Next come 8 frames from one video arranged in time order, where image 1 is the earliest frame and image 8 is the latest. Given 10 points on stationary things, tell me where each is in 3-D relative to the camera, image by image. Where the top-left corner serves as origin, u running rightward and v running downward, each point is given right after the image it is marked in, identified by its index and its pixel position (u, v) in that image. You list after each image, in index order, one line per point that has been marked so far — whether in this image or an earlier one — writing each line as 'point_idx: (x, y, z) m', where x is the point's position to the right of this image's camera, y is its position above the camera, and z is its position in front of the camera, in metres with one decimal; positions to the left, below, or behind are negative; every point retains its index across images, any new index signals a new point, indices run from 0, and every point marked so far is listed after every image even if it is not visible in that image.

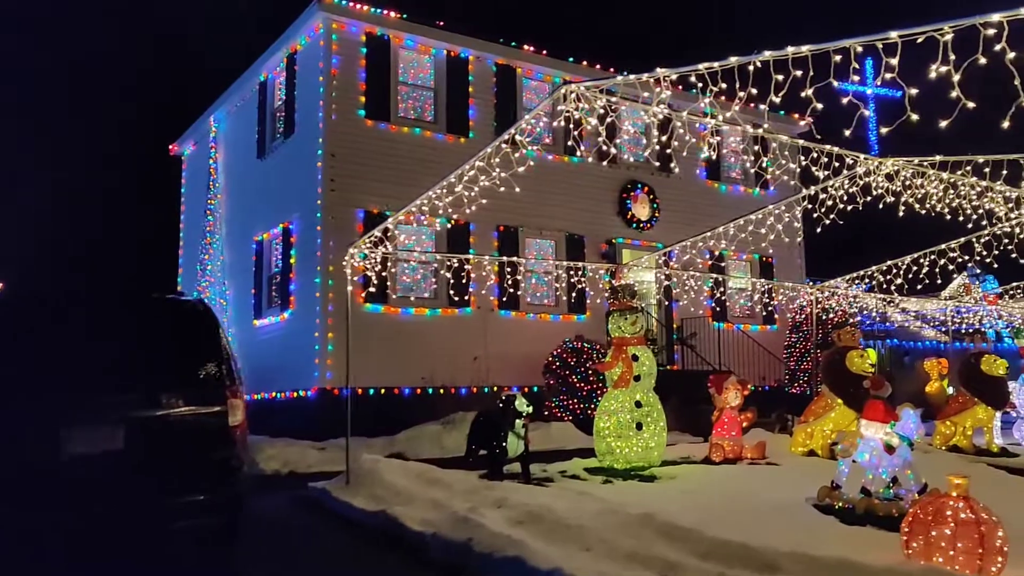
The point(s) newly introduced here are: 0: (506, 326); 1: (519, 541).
0: (-0.1, -0.6, +14.4) m
1: (0.0, -1.5, +5.9) m
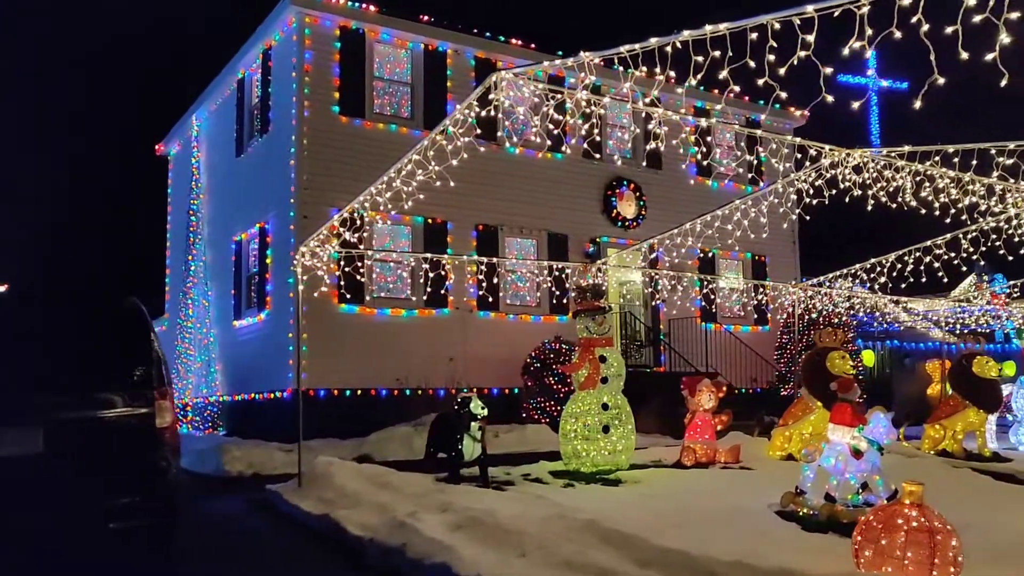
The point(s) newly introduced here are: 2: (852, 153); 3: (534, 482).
0: (-0.4, -0.6, +14.2) m
1: (-0.4, -1.5, +5.7) m
2: (+2.5, +1.0, +7.2) m
3: (+0.2, -1.8, +8.7) m
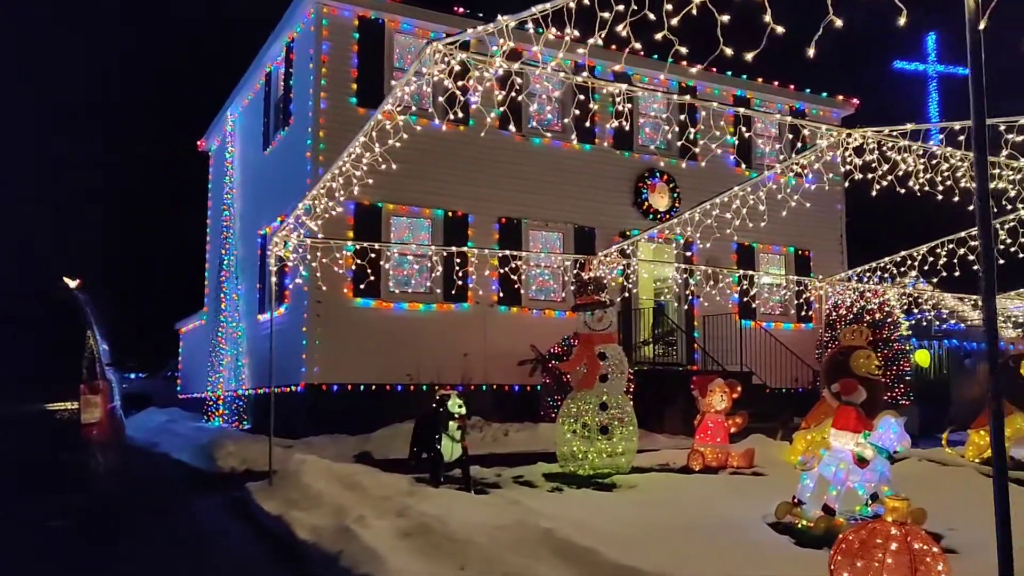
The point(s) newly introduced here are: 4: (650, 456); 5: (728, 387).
0: (-0.1, -0.5, +13.7) m
1: (-0.7, -1.5, +5.3) m
2: (+2.3, +1.1, +6.6) m
3: (+0.1, -1.7, +8.3) m
4: (+1.4, -1.8, +10.0) m
5: (+2.1, -1.0, +9.4) m
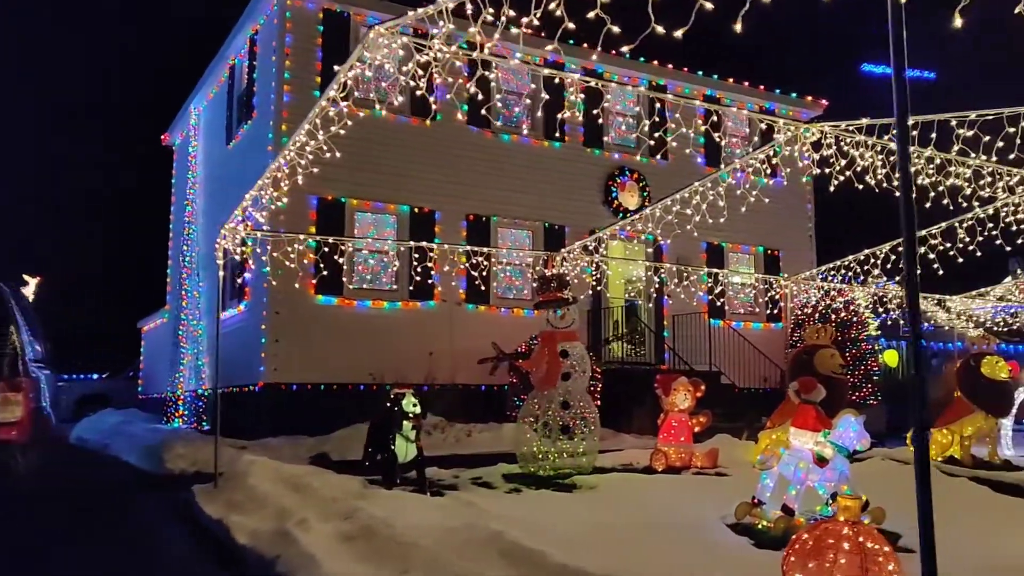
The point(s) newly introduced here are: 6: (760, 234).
0: (-0.5, -0.5, +13.6) m
1: (-1.0, -1.4, +5.1) m
2: (+2.0, +1.1, +6.4) m
3: (-0.3, -1.7, +8.1) m
4: (+1.0, -1.7, +9.9) m
5: (+1.7, -0.9, +9.3) m
6: (+4.3, +0.9, +16.6) m
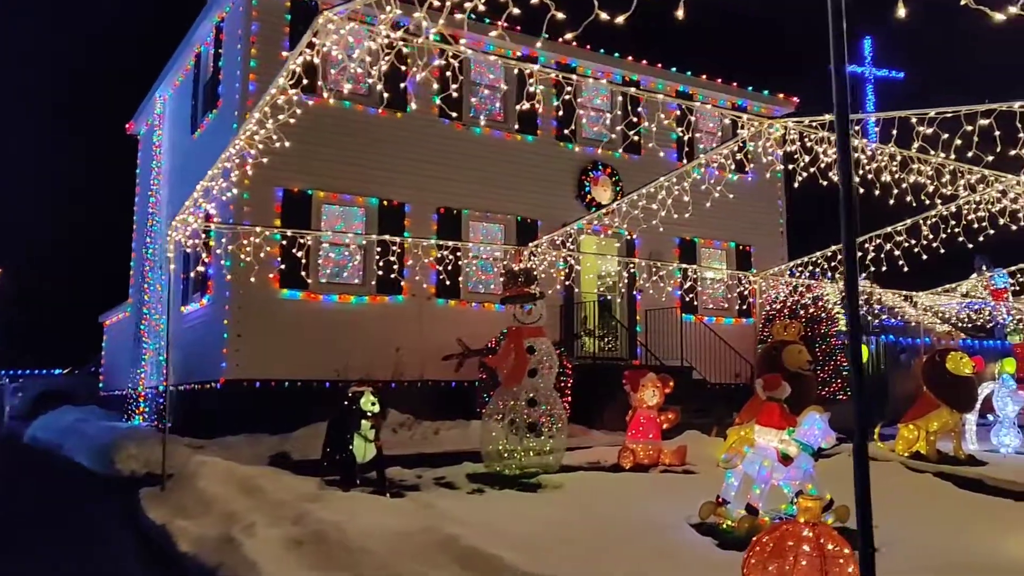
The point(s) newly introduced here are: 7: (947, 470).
0: (-1.0, -0.4, +13.4) m
1: (-1.2, -1.4, +4.9) m
2: (+1.7, +1.1, +6.3) m
3: (-0.6, -1.6, +8.0) m
4: (+0.7, -1.7, +9.8) m
5: (+1.4, -0.9, +9.2) m
6: (+3.8, +1.0, +16.6) m
7: (+4.6, -1.9, +10.1) m
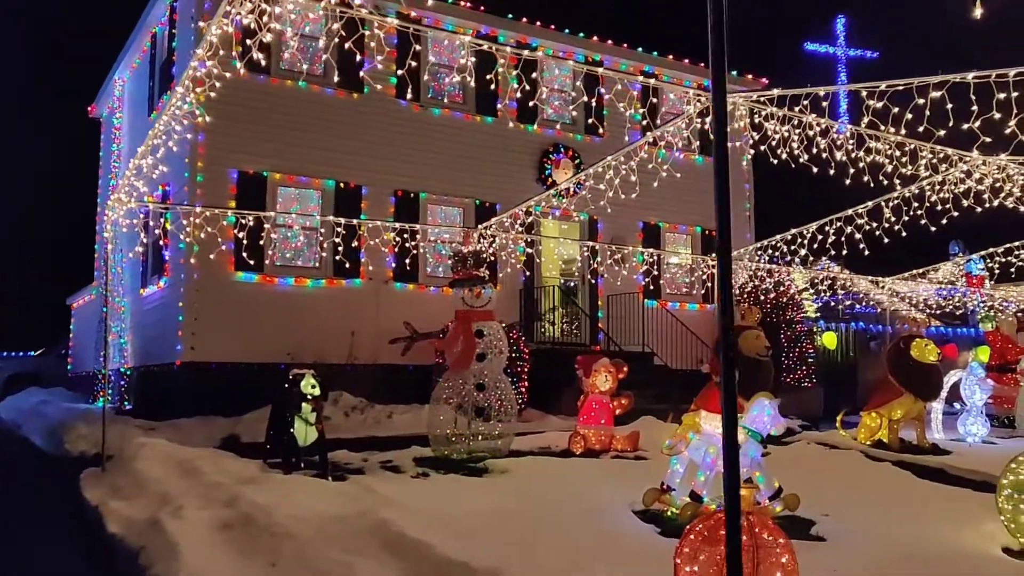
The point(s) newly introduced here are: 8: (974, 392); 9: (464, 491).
0: (-1.5, -0.2, +13.2) m
1: (-1.6, -1.3, +4.7) m
2: (+1.3, +1.2, +6.2) m
3: (-1.0, -1.5, +7.8) m
4: (+0.2, -1.5, +9.6) m
5: (+0.9, -0.7, +9.0) m
6: (+3.1, +1.3, +16.5) m
7: (+4.1, -1.8, +10.0) m
8: (+5.7, -1.3, +11.9) m
9: (-0.3, -1.5, +6.9) m
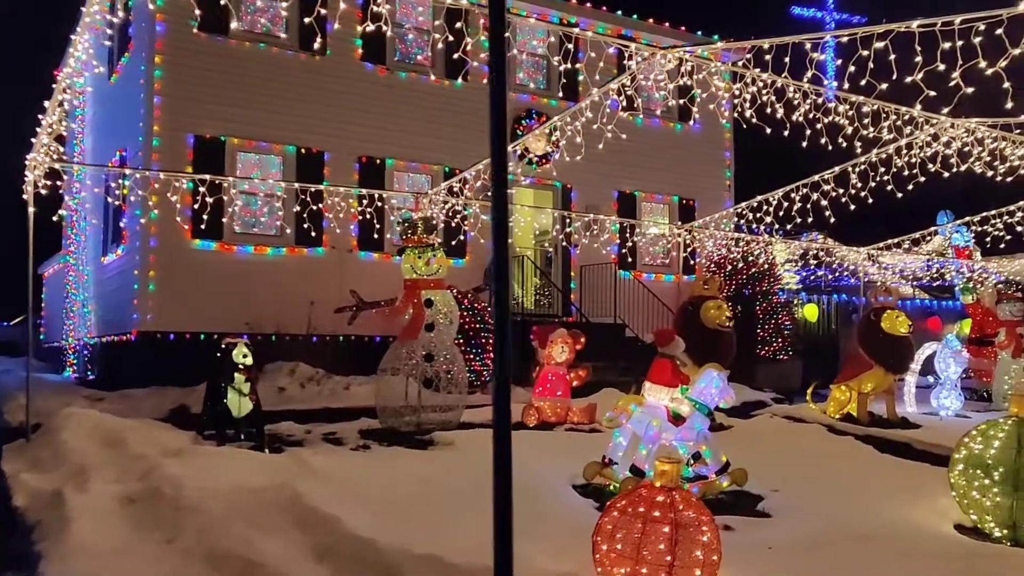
0: (-2.0, +0.3, +12.9) m
1: (-2.0, -1.1, +4.5) m
2: (+0.9, +1.4, +5.9) m
3: (-1.4, -1.2, +7.5) m
4: (-0.2, -1.2, +9.4) m
5: (+0.5, -0.5, +8.8) m
6: (+2.7, +1.7, +16.1) m
7: (+3.7, -1.5, +9.8) m
8: (+5.3, -0.9, +11.7) m
9: (-0.8, -1.2, +6.7) m
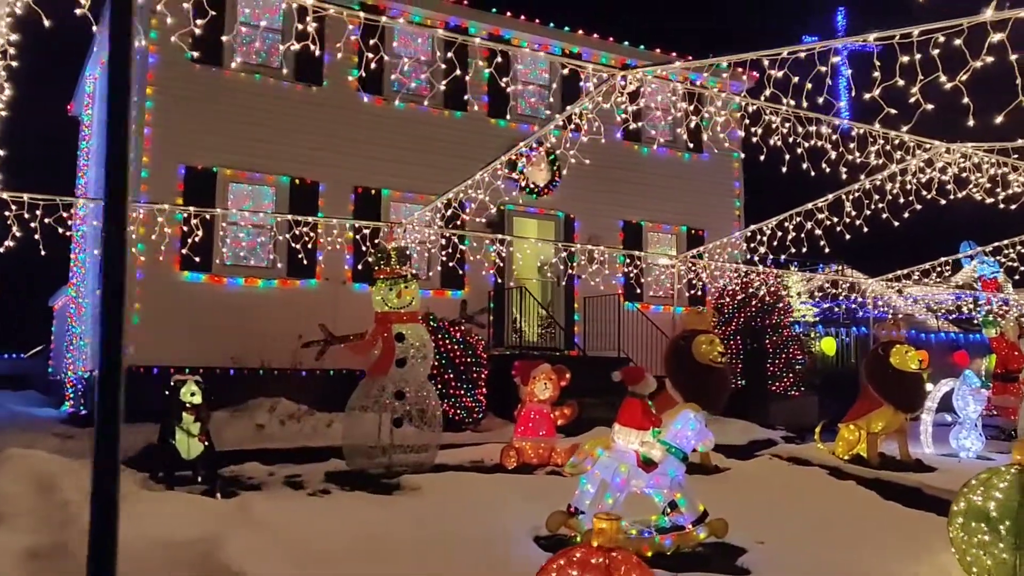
0: (-2.0, -0.2, +12.6) m
1: (-2.3, -1.3, +4.1) m
2: (+0.6, +1.2, +5.5) m
3: (-1.7, -1.5, +7.1) m
4: (-0.4, -1.5, +9.0) m
5: (+0.3, -0.7, +8.3) m
6: (+2.8, +1.2, +15.7) m
7: (+3.5, -1.8, +9.2) m
8: (+5.2, -1.3, +11.1) m
9: (-1.0, -1.4, +6.3) m
